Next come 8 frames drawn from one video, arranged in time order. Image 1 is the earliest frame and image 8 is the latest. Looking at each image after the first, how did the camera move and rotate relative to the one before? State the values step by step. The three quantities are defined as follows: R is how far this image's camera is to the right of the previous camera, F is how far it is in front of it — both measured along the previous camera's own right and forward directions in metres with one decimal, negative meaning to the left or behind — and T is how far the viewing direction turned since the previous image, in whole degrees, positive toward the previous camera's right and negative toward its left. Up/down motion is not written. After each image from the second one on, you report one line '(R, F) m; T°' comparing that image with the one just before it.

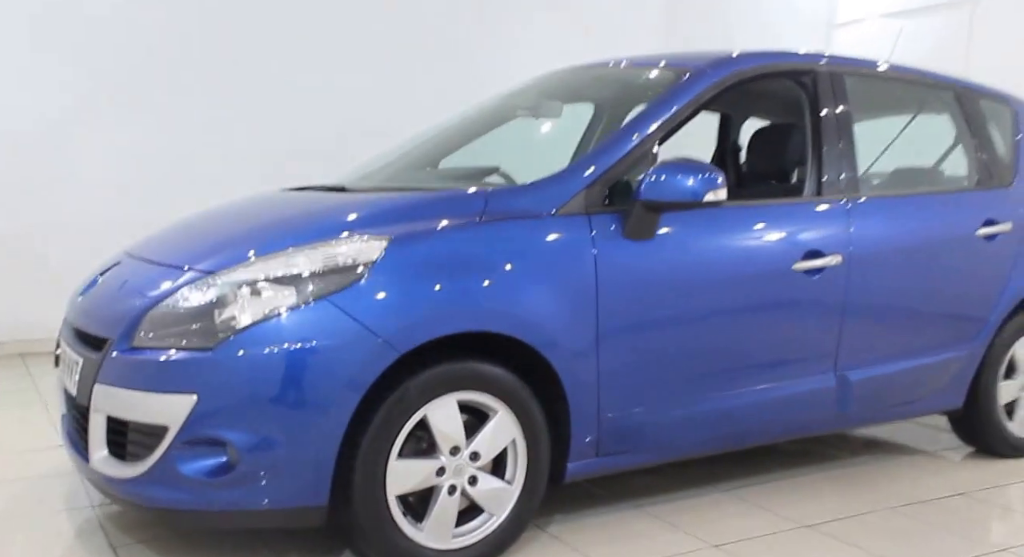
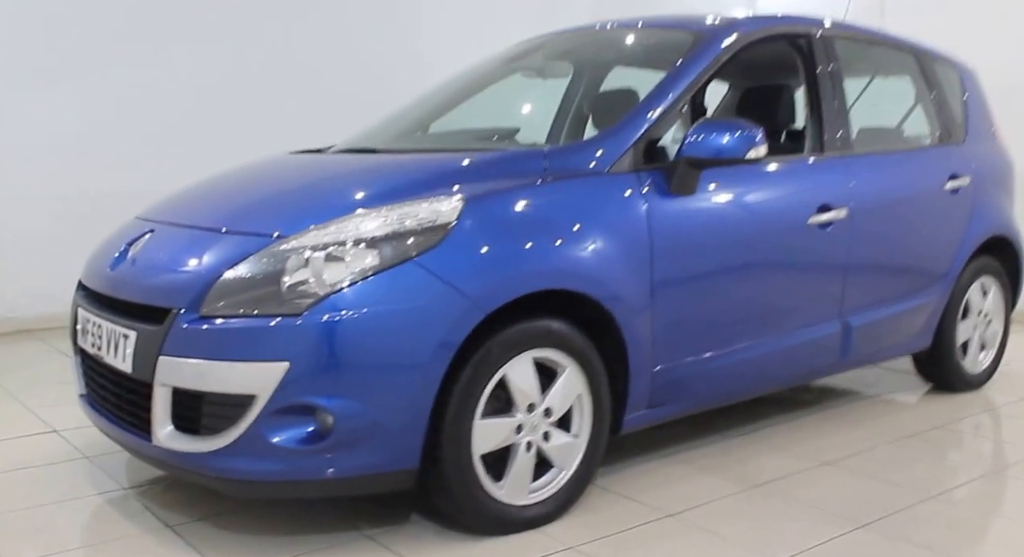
(-0.5, 0.0) m; +9°
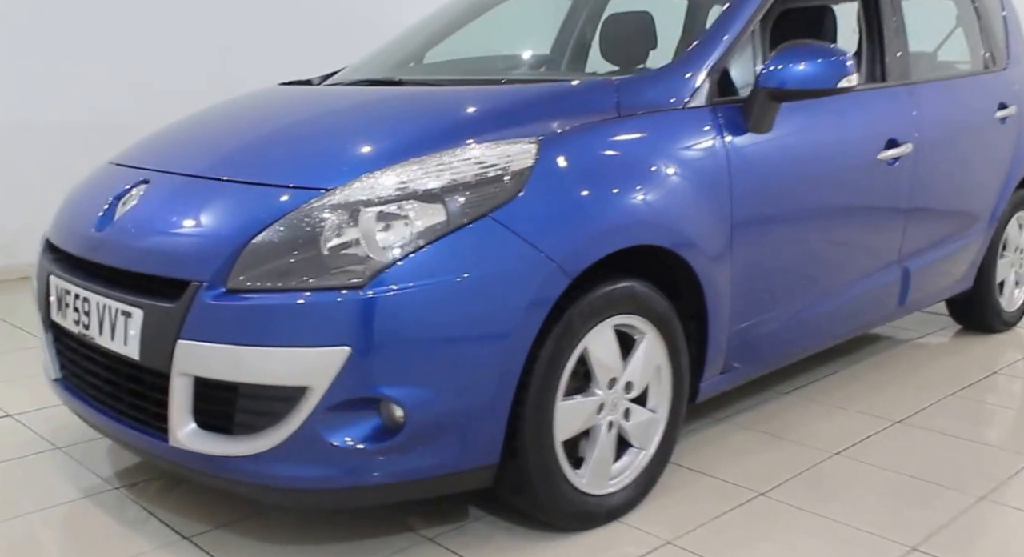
(-0.3, +0.3) m; +5°
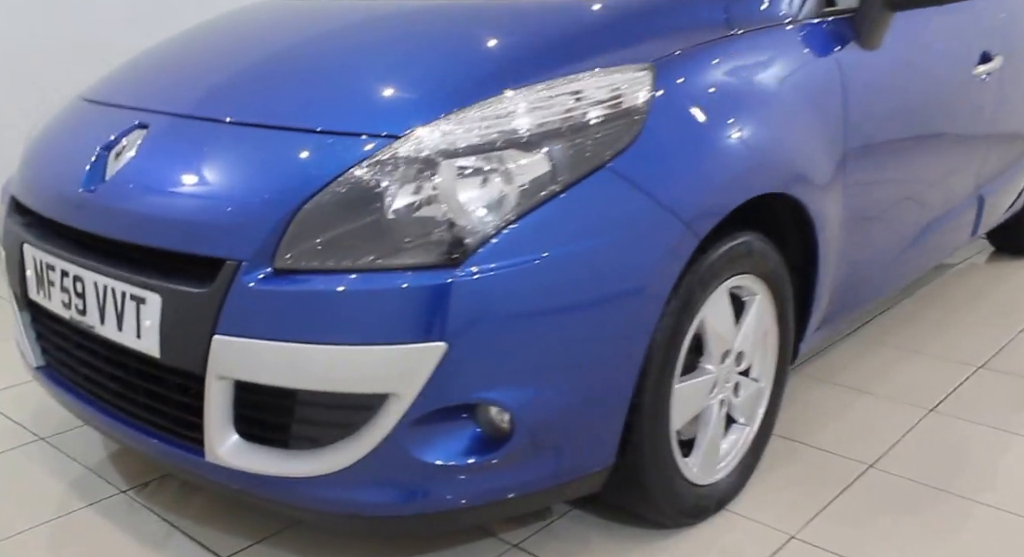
(-0.3, +0.3) m; +4°
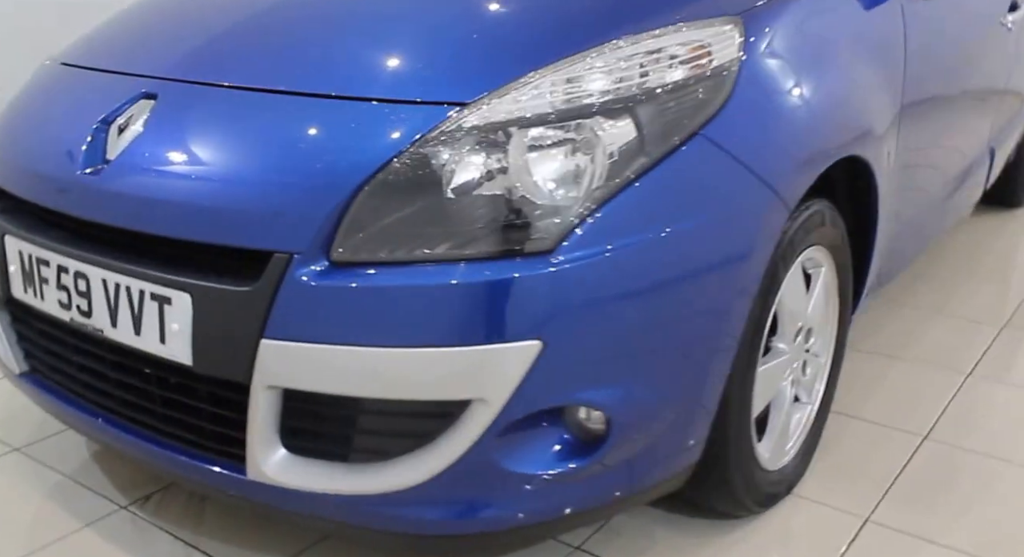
(-0.2, +0.2) m; +5°
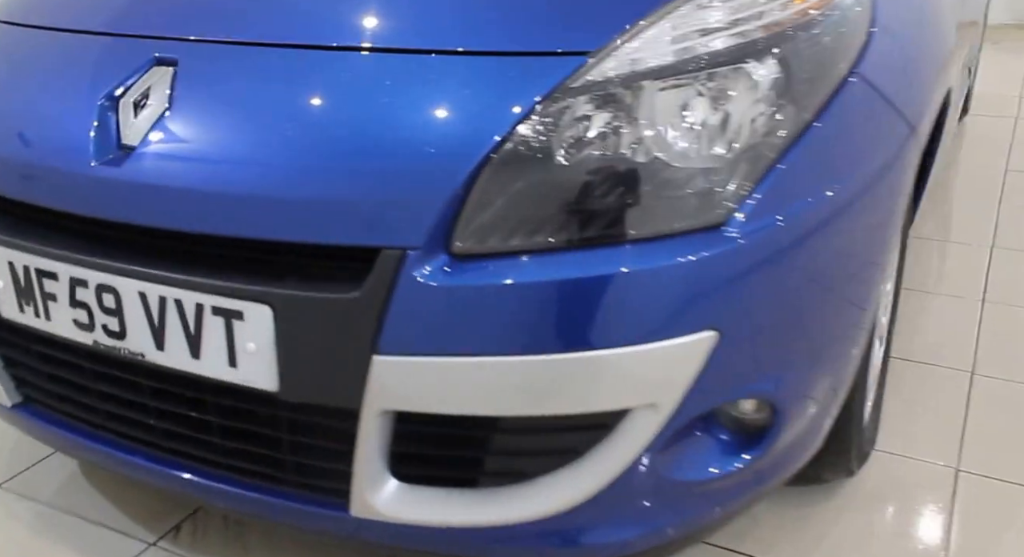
(-0.3, +0.2) m; +7°
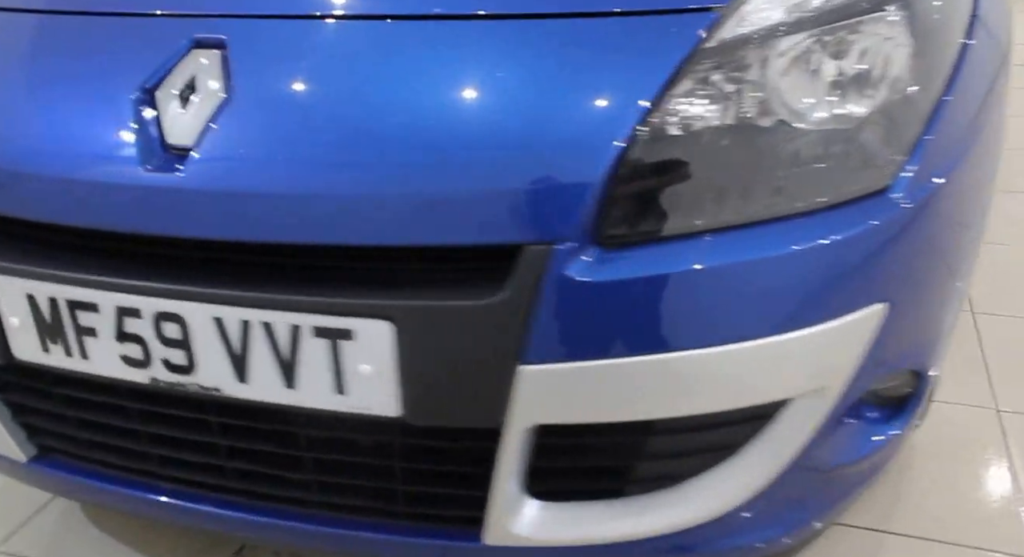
(-0.2, +0.1) m; +8°
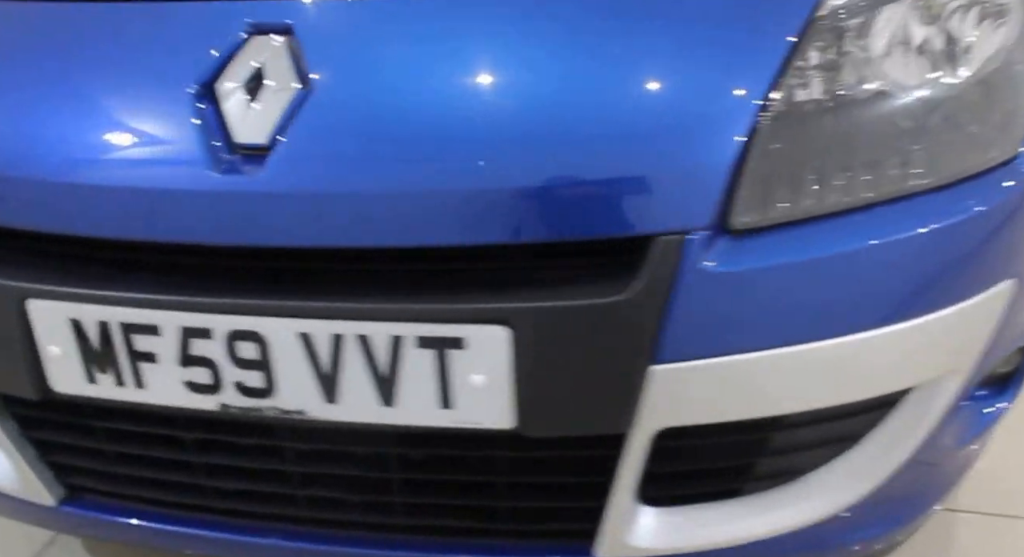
(-0.2, +0.1) m; +5°
